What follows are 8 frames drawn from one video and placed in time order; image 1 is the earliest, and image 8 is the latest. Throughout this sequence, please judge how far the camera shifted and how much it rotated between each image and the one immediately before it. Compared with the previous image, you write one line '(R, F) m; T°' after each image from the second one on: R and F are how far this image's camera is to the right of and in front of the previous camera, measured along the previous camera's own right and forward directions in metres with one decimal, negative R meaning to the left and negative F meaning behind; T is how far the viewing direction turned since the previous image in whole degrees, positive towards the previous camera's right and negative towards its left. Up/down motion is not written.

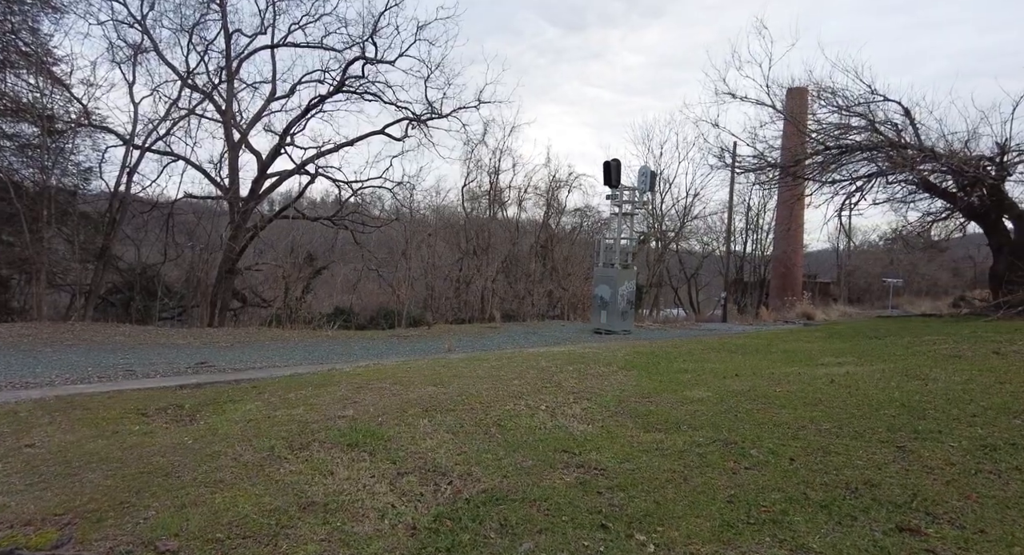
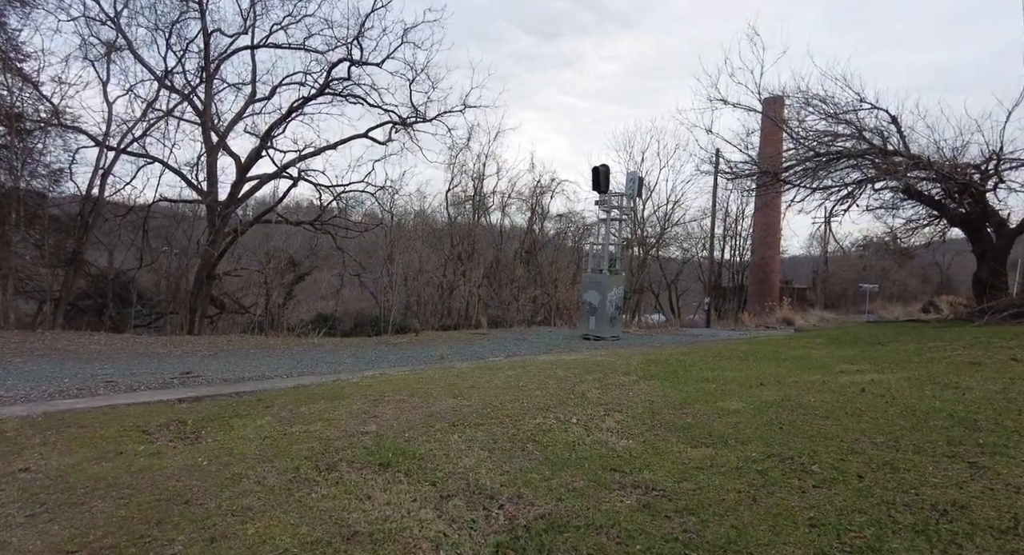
(-0.4, +0.2) m; +2°
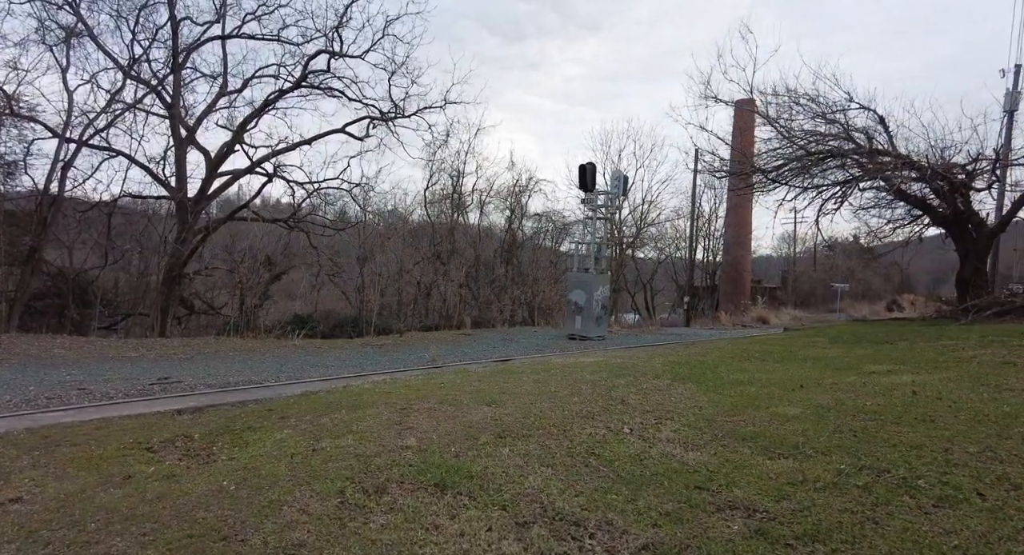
(-0.6, +0.4) m; +3°
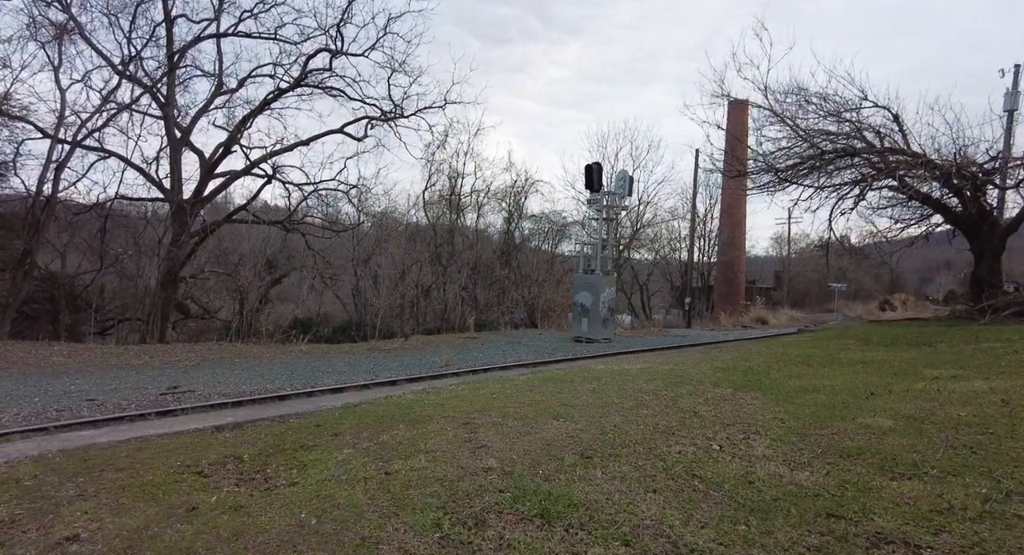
(-0.7, +0.3) m; +1°
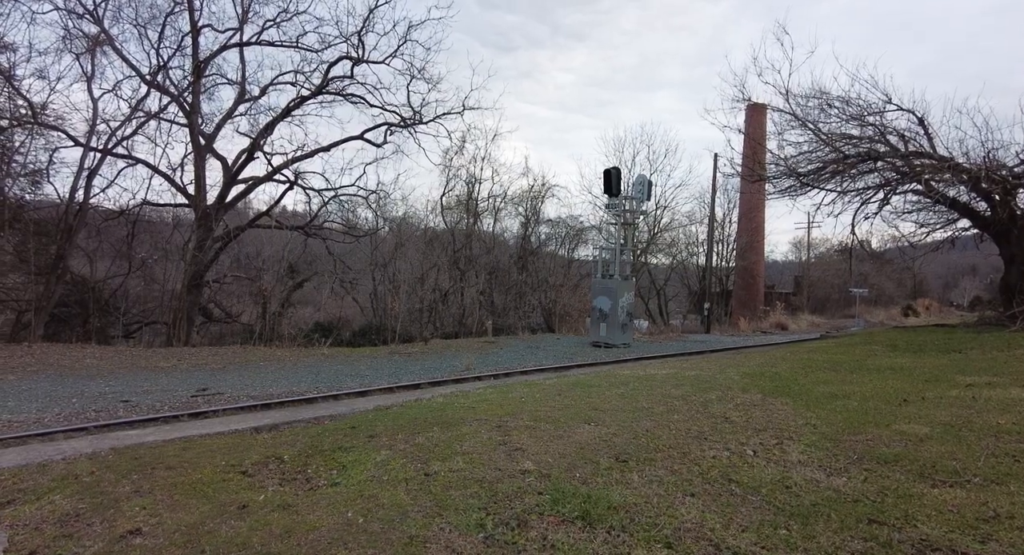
(-0.2, -0.1) m; -2°
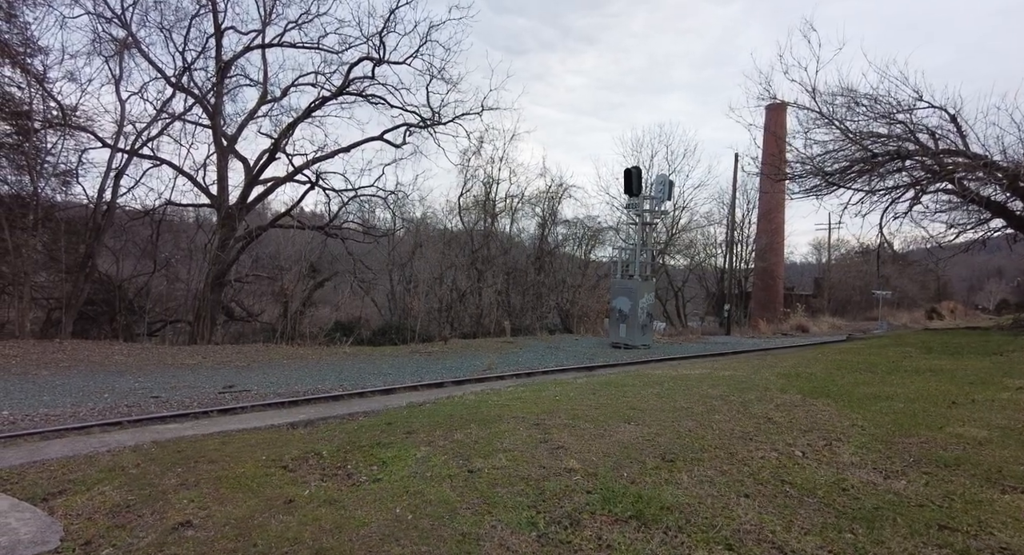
(-0.2, +0.1) m; -2°
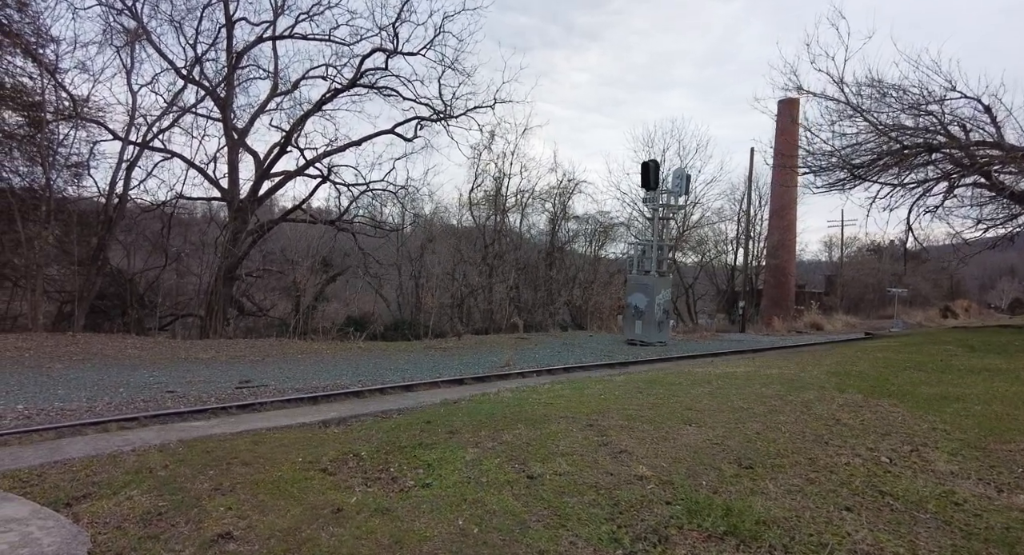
(-0.4, +0.3) m; -1°
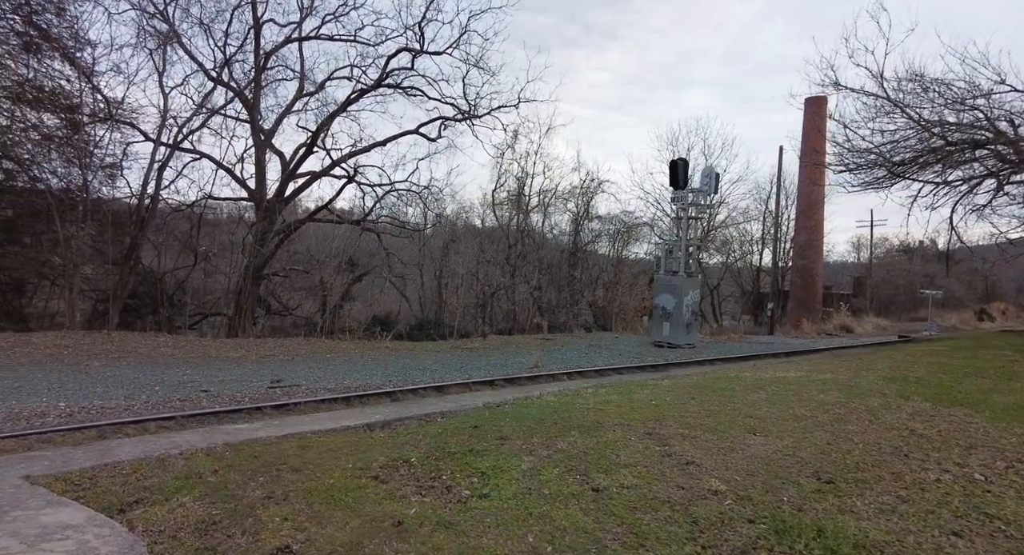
(-0.3, +0.2) m; -2°
